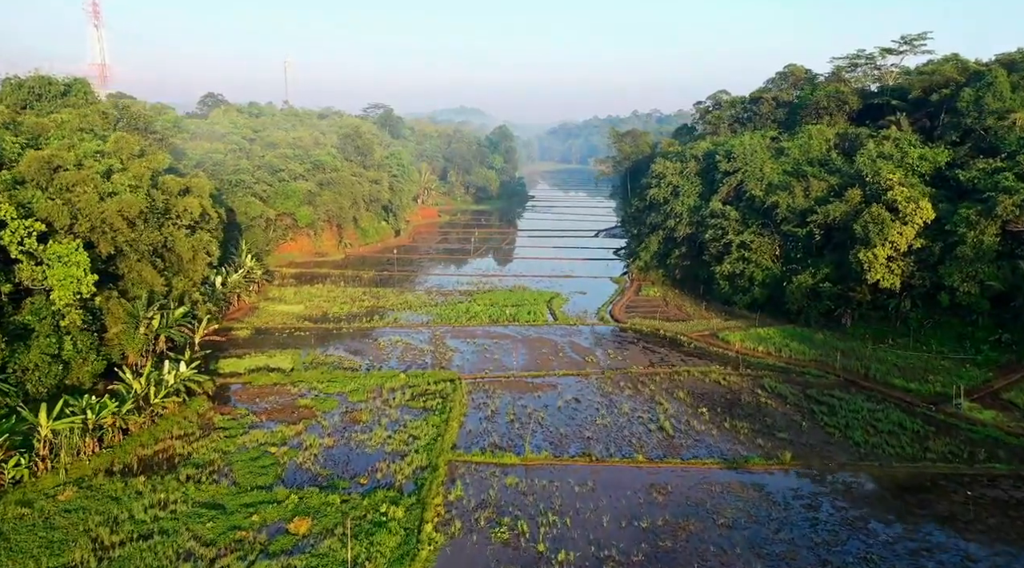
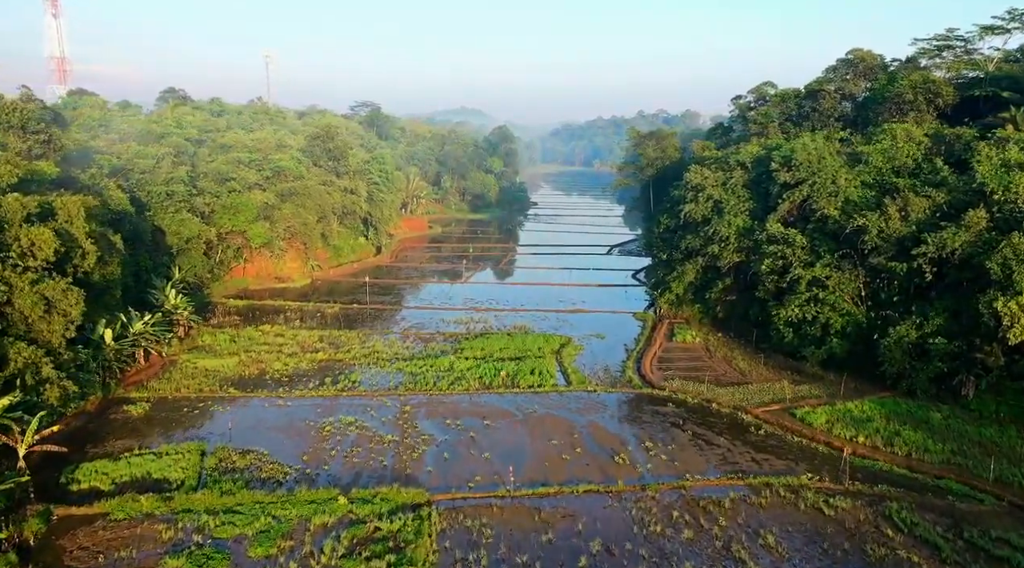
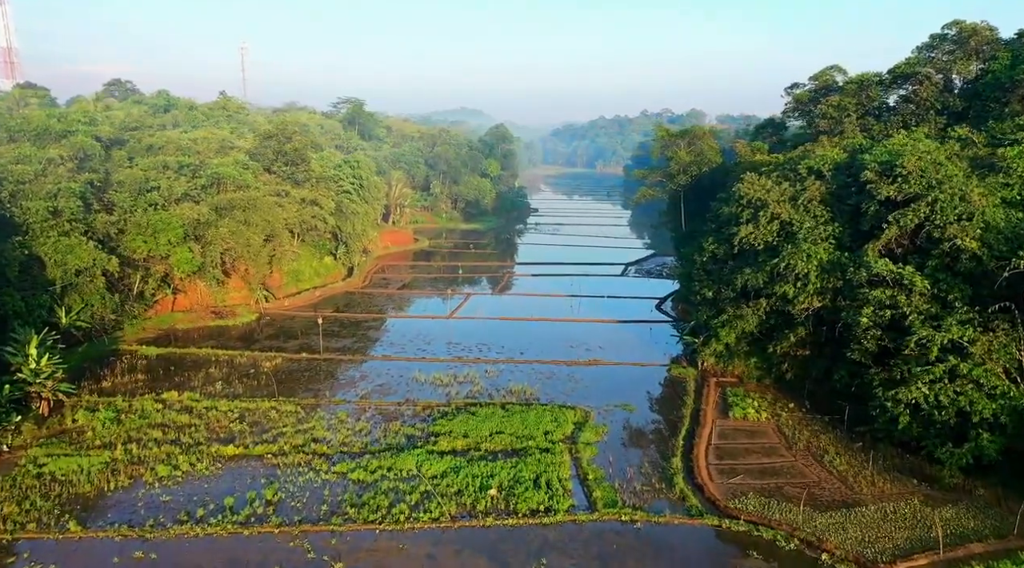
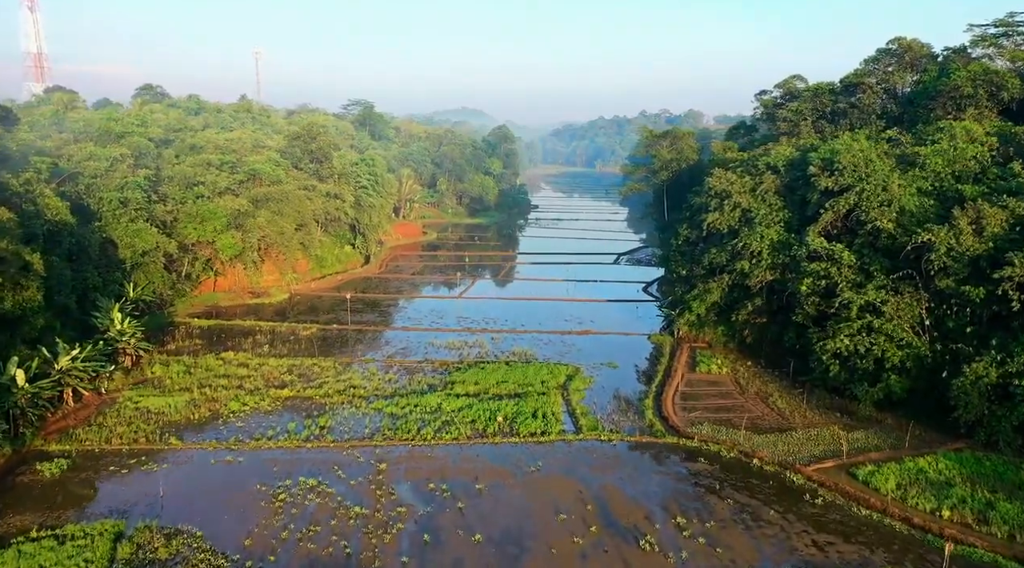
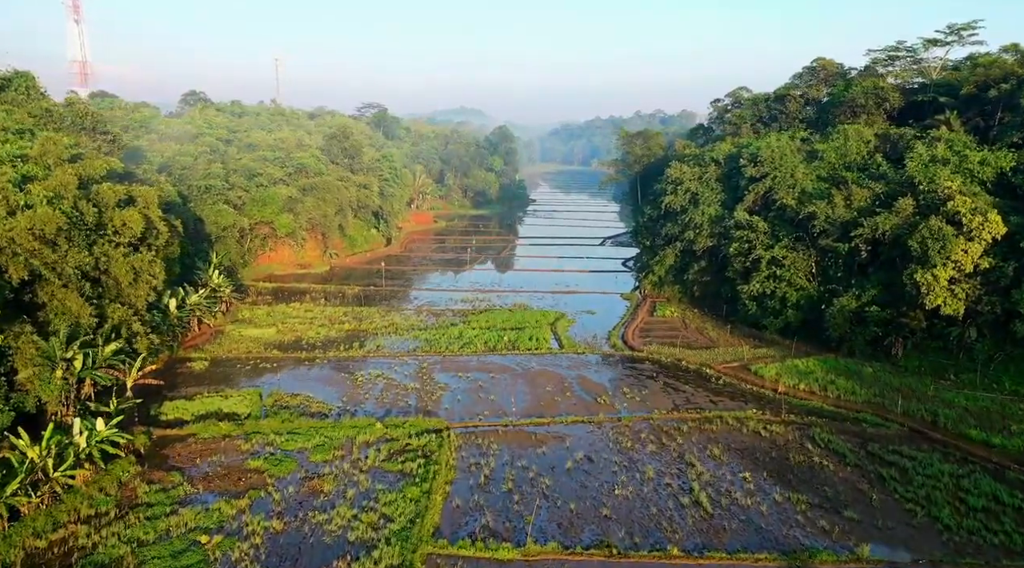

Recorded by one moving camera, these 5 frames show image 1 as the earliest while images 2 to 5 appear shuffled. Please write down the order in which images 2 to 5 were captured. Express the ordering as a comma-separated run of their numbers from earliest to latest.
5, 2, 4, 3
